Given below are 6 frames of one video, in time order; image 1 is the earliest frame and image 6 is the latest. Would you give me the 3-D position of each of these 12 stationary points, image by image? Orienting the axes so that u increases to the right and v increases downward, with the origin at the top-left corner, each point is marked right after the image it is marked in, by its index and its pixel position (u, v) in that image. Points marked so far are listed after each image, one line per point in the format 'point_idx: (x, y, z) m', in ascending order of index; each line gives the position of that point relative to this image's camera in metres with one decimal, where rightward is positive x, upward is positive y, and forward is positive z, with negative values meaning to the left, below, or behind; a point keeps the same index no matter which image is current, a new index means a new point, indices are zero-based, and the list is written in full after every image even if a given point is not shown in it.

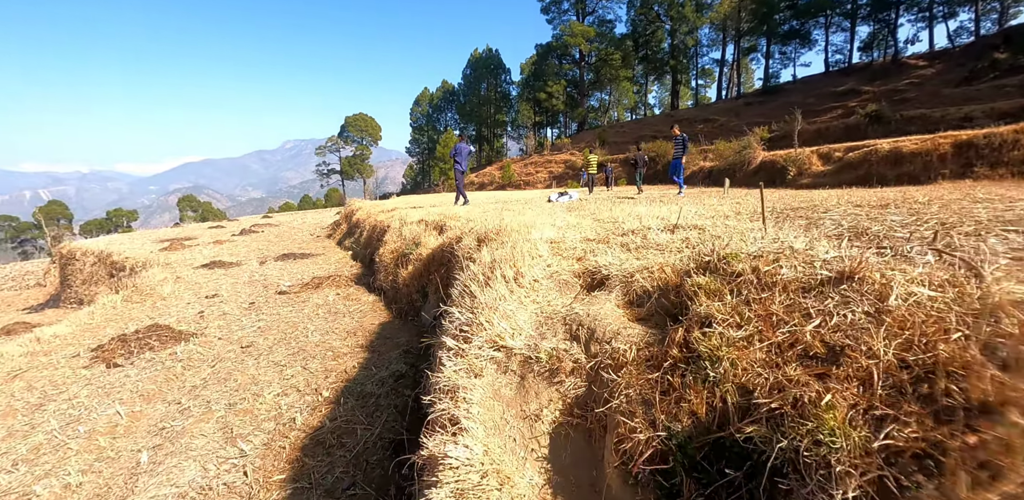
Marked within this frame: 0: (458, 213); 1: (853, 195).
0: (-1.3, +0.8, +9.3) m
1: (+6.3, +1.1, +7.7) m
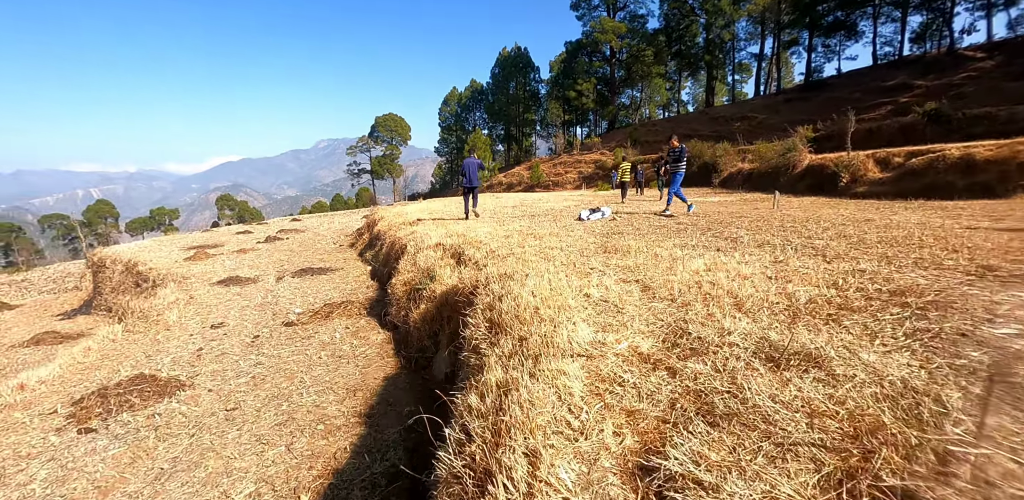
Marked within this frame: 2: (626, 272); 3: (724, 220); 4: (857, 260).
0: (-0.8, +0.3, +8.5) m
1: (+6.7, +0.4, +6.4) m
2: (+1.3, -0.1, +4.7) m
3: (+4.2, +0.6, +8.1) m
4: (+3.4, -0.1, +3.9) m
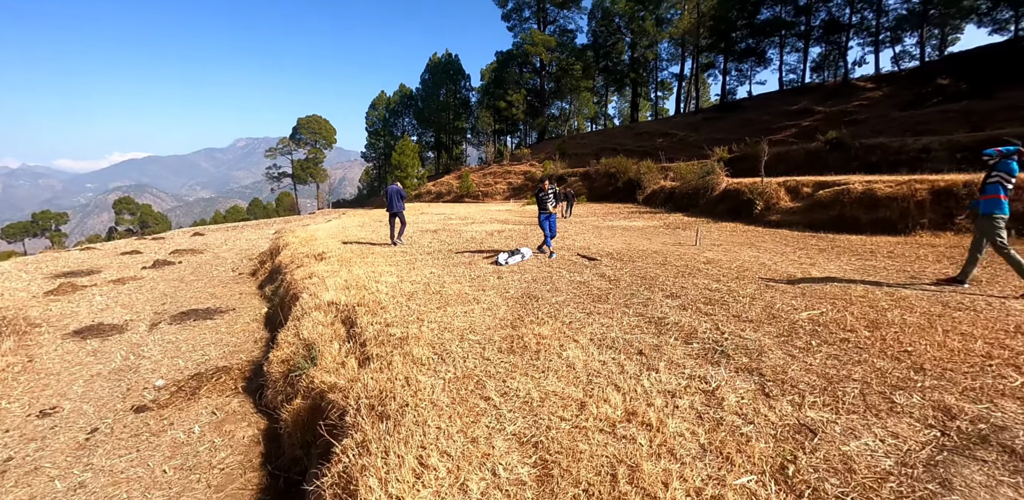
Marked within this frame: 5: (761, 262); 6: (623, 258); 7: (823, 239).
0: (-2.4, -0.8, +7.2) m
1: (+5.3, -0.5, +6.3) m
2: (+0.2, -1.1, +3.8) m
3: (+2.5, -0.4, +7.6) m
4: (+2.3, -1.1, +3.3) m
5: (+5.3, -0.2, +8.6) m
6: (+2.5, -0.2, +9.0) m
7: (+8.5, +0.3, +11.2) m
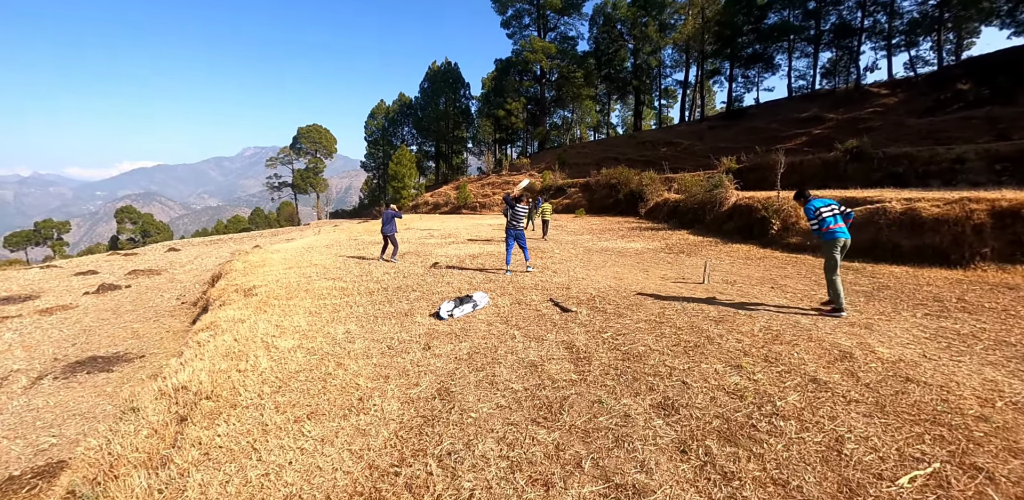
0: (-3.3, -1.6, +5.1) m
1: (+4.4, -1.3, +4.1) m
2: (-0.8, -1.8, +1.6) m
3: (+1.6, -1.2, +5.4) m
4: (+1.4, -1.8, +1.1) m
5: (+4.4, -1.0, +6.4) m
6: (+1.6, -1.0, +6.8) m
7: (+7.7, -0.5, +9.0) m
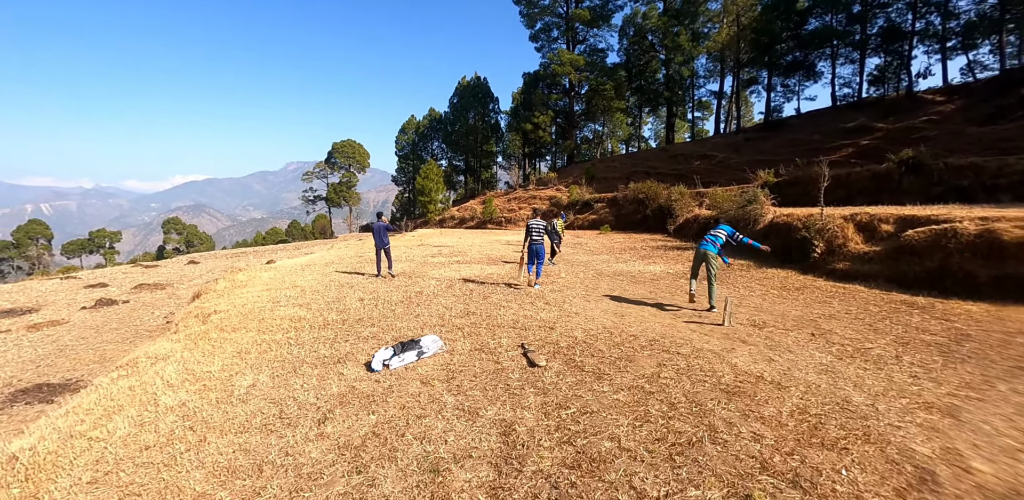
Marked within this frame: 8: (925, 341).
0: (-4.1, -1.9, +3.9) m
1: (+3.5, -1.7, +2.3) m
2: (-1.8, -2.1, +0.2) m
3: (+0.9, -1.6, +3.8) m
4: (+0.3, -2.0, -0.4) m
5: (+3.7, -1.4, +4.6) m
6: (+1.0, -1.4, +5.2) m
7: (+7.2, -1.1, +7.0) m
8: (+5.8, -1.3, +5.7) m
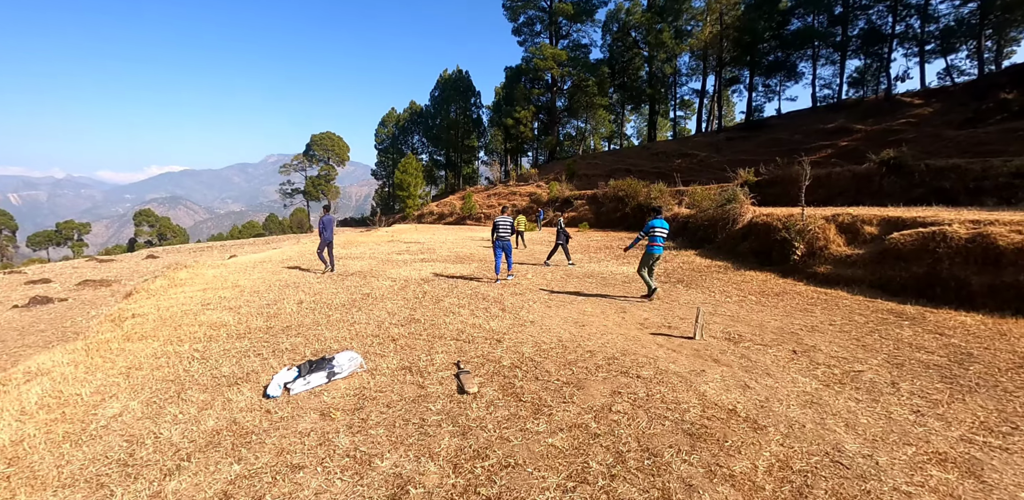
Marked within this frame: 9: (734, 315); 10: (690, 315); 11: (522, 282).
0: (-4.8, -1.9, +2.8) m
1: (+2.8, -1.8, +1.6) m
2: (-2.4, -2.1, -0.7) m
3: (+0.2, -1.6, +3.0) m
4: (-0.3, -2.1, -1.3) m
5: (+2.9, -1.5, +3.8) m
6: (+0.2, -1.5, +4.4) m
7: (+6.3, -1.2, +6.3) m
8: (+5.1, -1.4, +5.0) m
9: (+3.9, -1.1, +7.1) m
10: (+3.2, -1.2, +7.3) m
11: (+0.2, -0.9, +10.7) m
